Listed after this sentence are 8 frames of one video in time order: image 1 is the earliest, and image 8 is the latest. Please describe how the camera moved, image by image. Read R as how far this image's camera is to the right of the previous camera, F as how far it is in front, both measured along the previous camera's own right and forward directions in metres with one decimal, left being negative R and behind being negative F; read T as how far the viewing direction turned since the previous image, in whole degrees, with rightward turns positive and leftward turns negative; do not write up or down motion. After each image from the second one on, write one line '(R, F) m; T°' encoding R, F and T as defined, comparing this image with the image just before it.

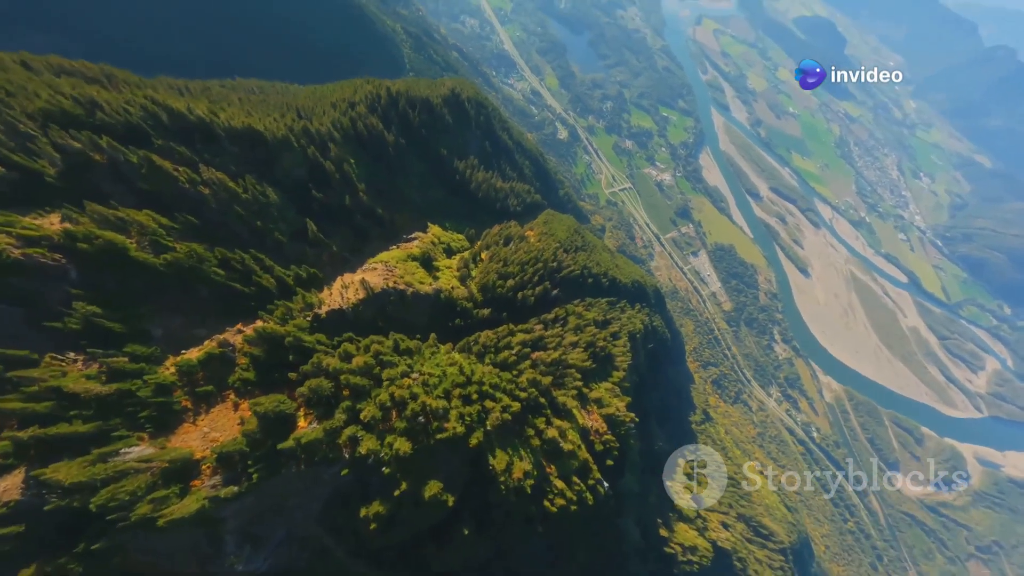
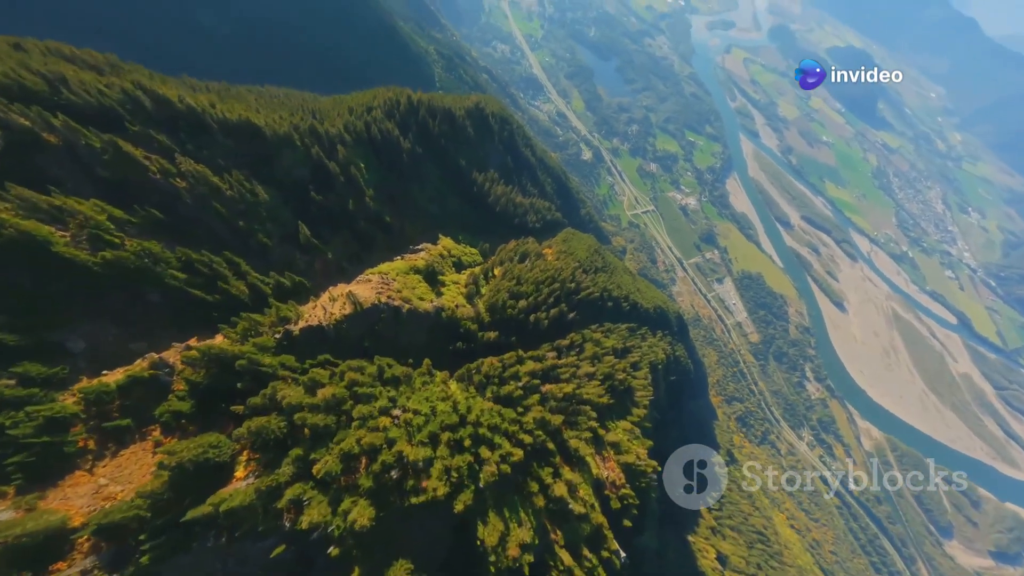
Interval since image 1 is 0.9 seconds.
(+0.5, +4.6) m; -3°
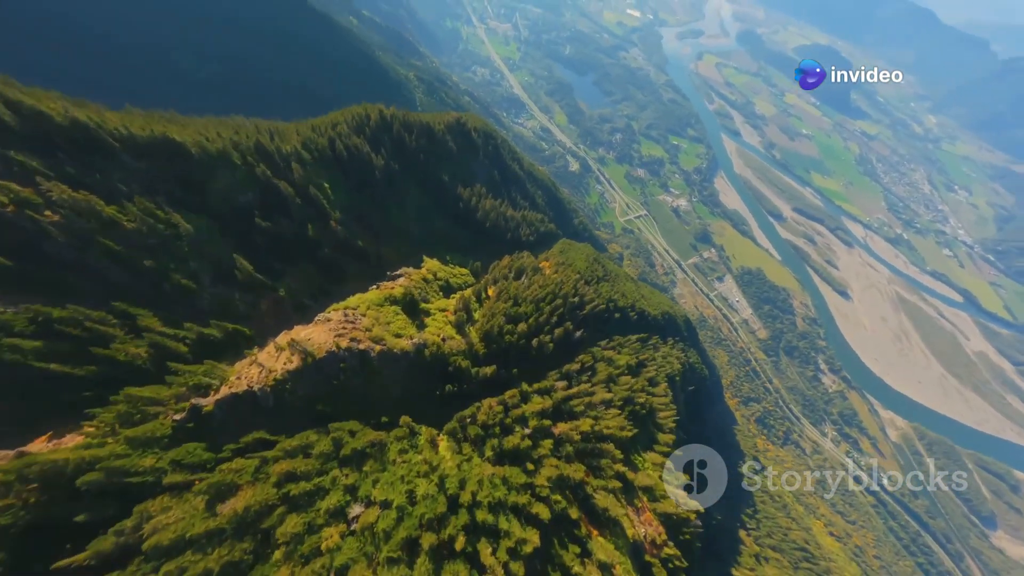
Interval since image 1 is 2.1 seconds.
(+0.5, +5.9) m; 0°
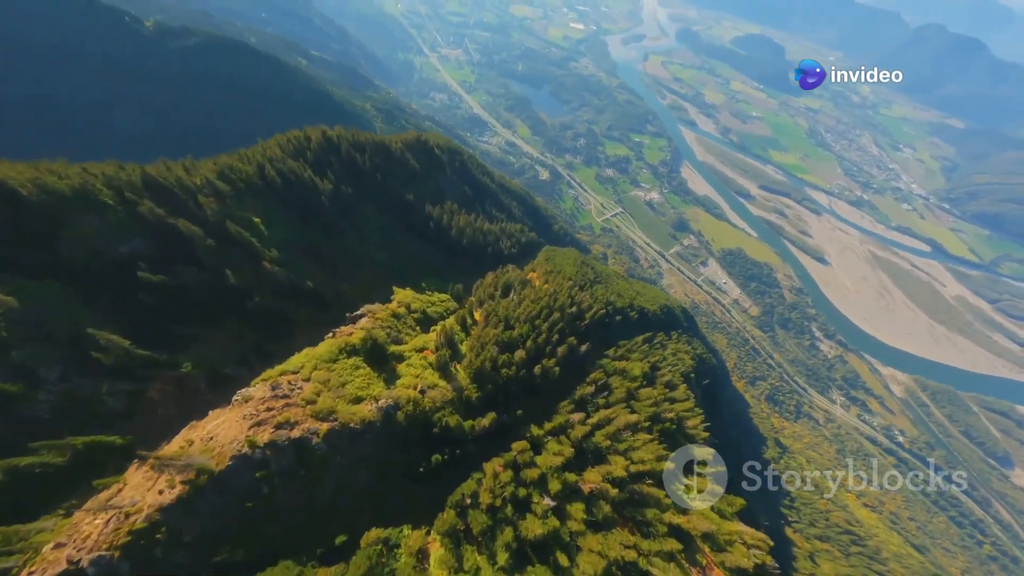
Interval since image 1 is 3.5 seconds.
(+0.2, +6.6) m; +2°
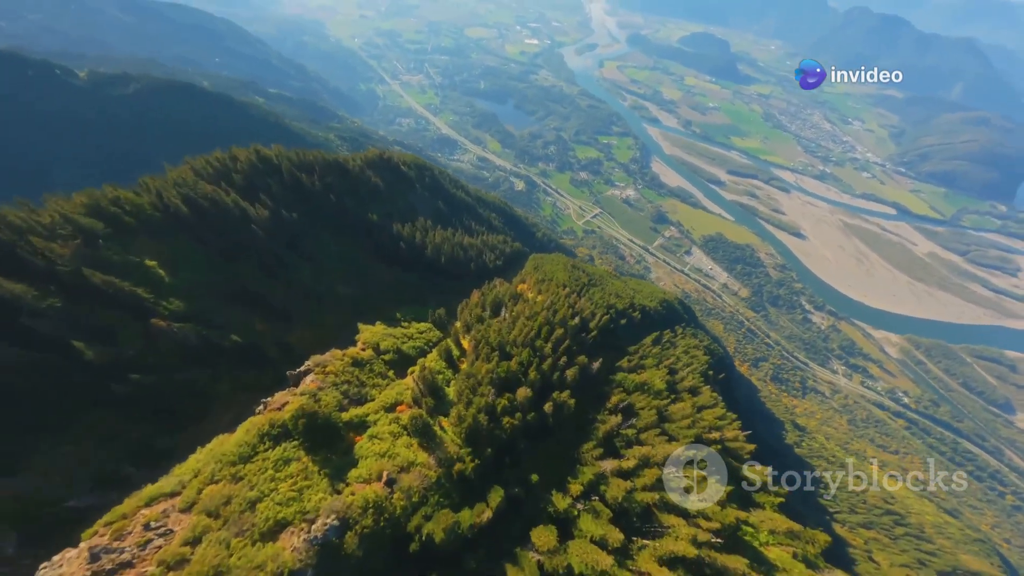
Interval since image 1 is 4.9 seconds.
(+0.1, +7.2) m; +2°
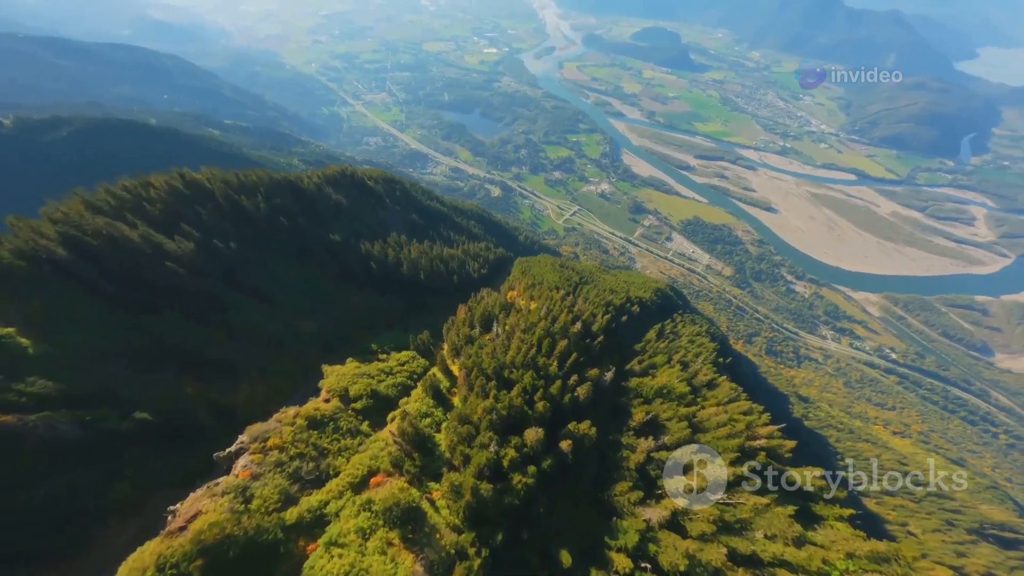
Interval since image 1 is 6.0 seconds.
(-0.1, +5.3) m; +2°
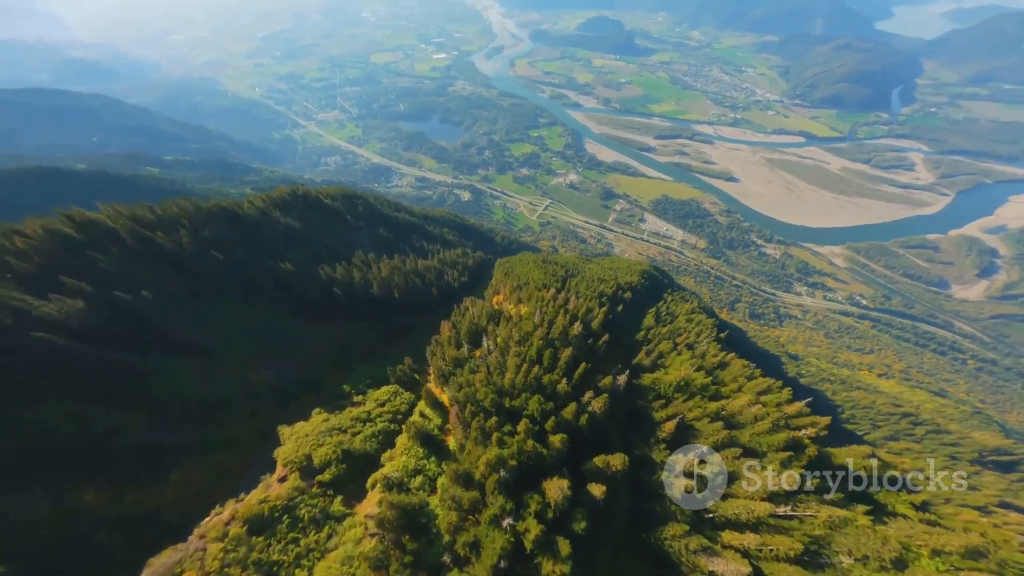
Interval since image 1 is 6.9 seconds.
(-0.2, +4.8) m; +3°
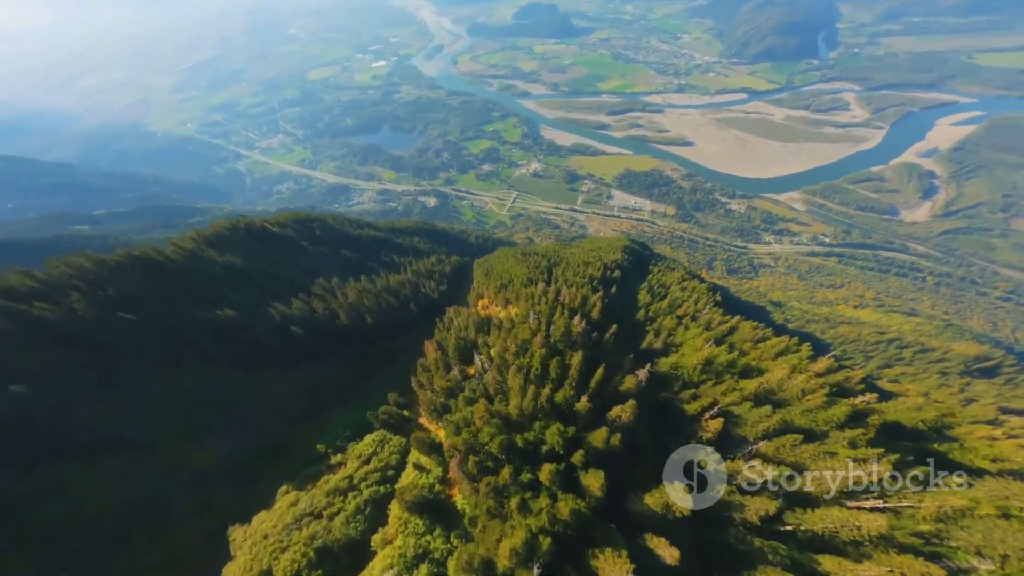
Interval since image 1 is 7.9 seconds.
(-0.2, +4.8) m; +3°
